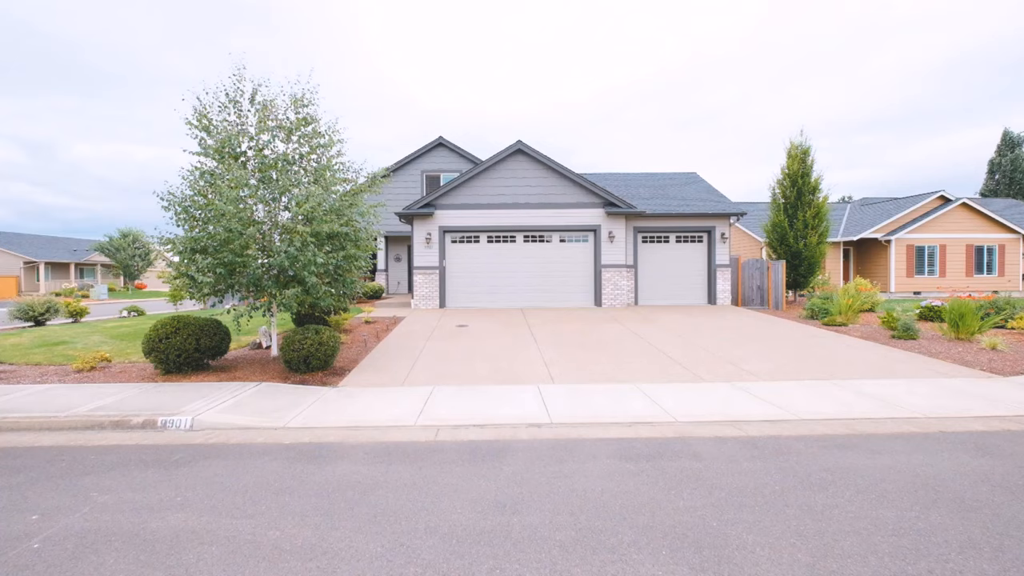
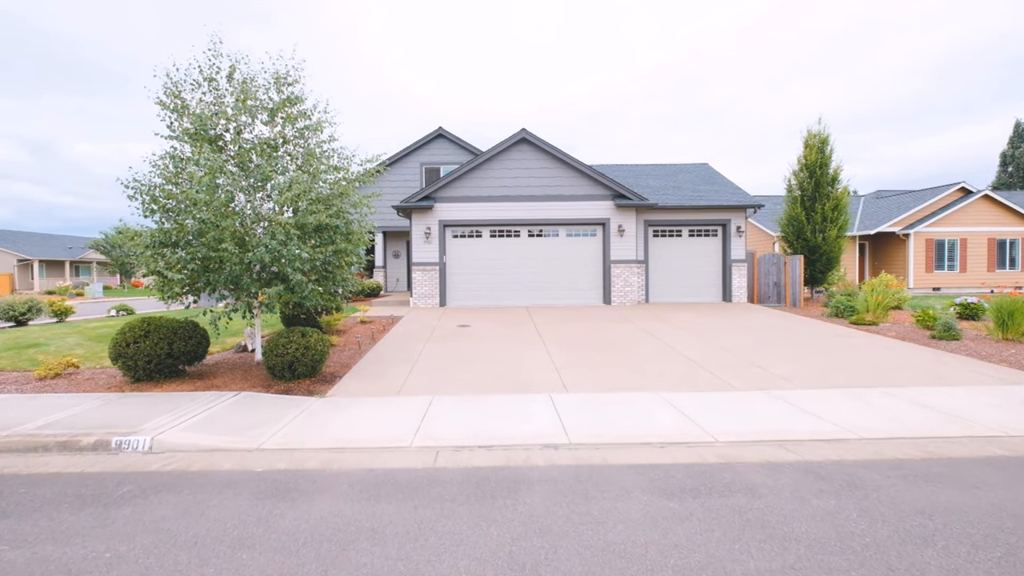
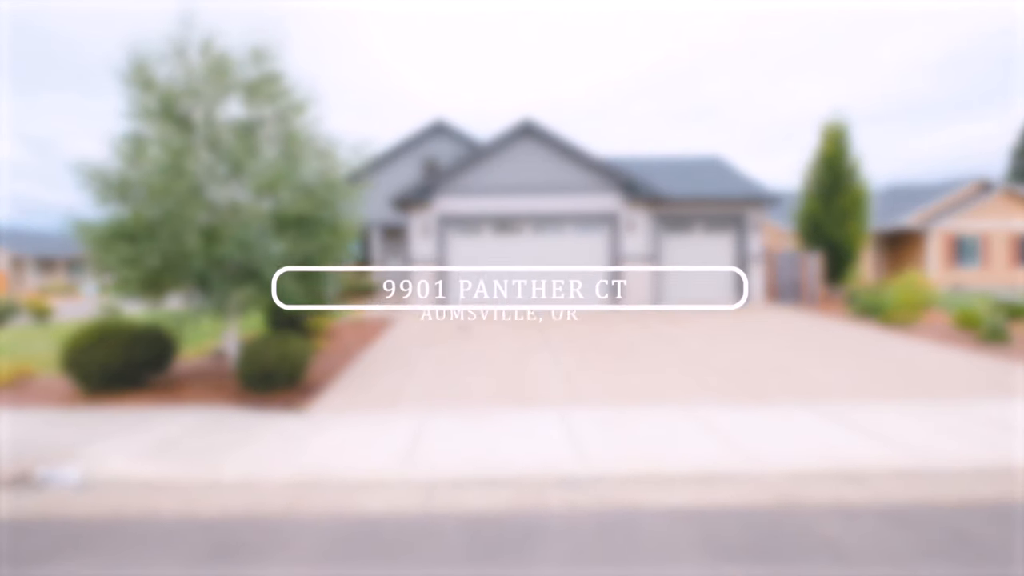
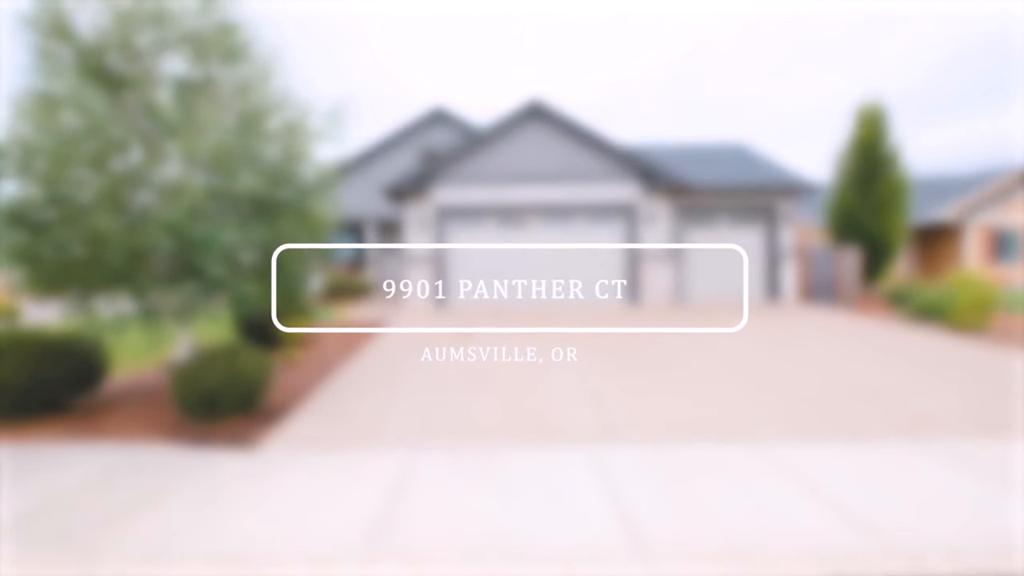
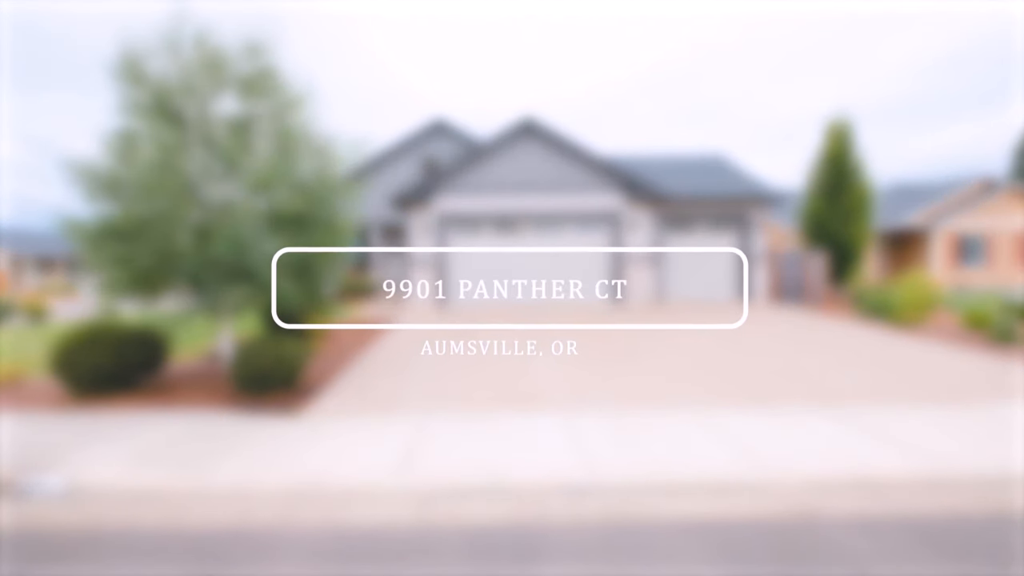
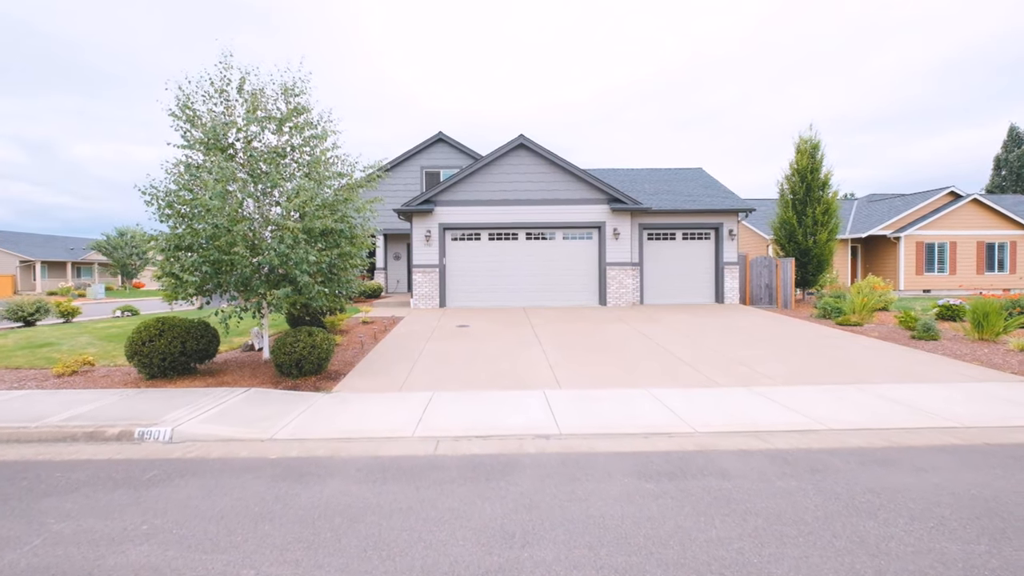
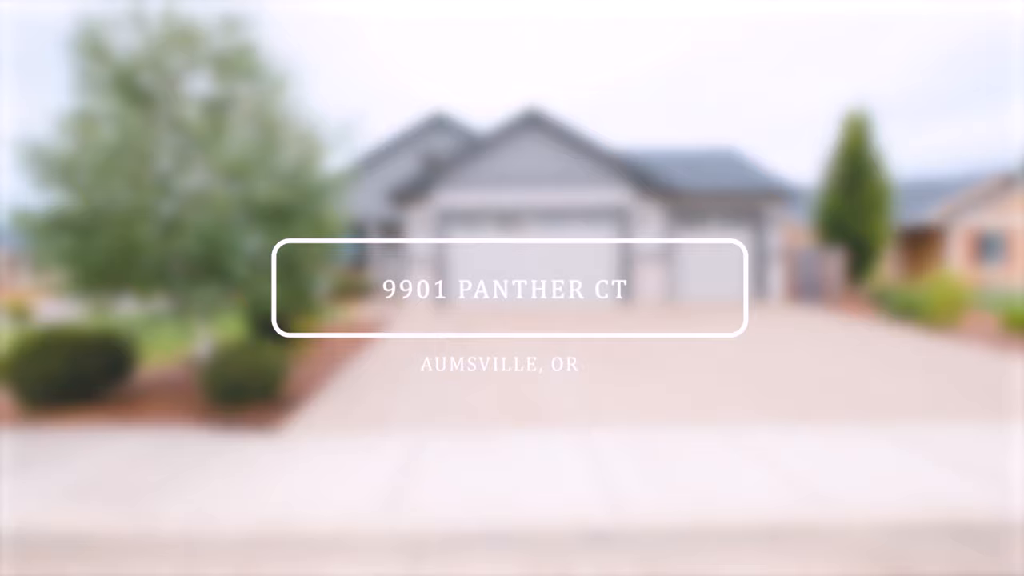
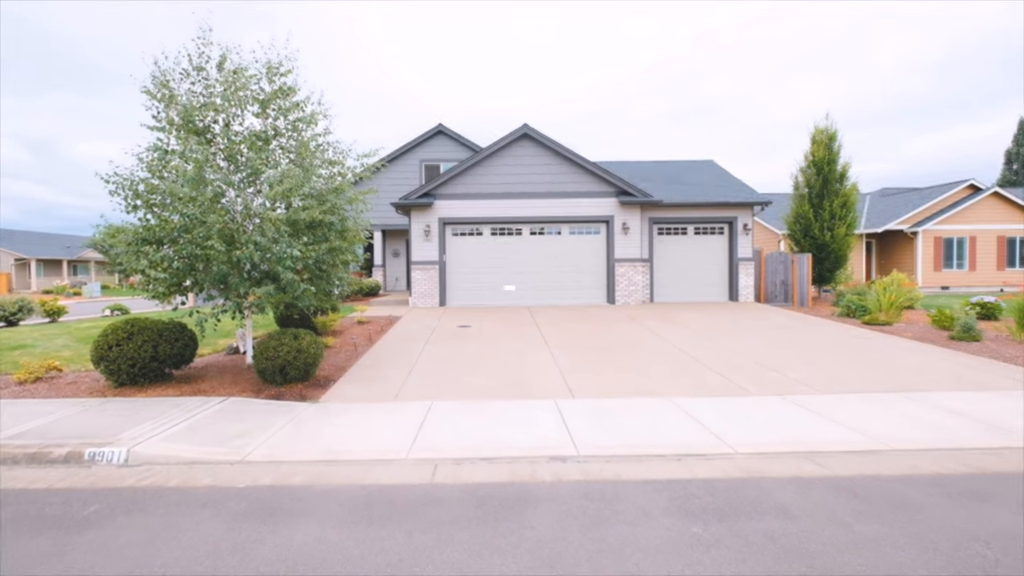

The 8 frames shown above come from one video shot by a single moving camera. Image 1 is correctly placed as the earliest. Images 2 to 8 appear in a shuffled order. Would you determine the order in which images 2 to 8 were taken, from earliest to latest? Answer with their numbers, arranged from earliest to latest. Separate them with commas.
6, 2, 8, 3, 5, 7, 4
